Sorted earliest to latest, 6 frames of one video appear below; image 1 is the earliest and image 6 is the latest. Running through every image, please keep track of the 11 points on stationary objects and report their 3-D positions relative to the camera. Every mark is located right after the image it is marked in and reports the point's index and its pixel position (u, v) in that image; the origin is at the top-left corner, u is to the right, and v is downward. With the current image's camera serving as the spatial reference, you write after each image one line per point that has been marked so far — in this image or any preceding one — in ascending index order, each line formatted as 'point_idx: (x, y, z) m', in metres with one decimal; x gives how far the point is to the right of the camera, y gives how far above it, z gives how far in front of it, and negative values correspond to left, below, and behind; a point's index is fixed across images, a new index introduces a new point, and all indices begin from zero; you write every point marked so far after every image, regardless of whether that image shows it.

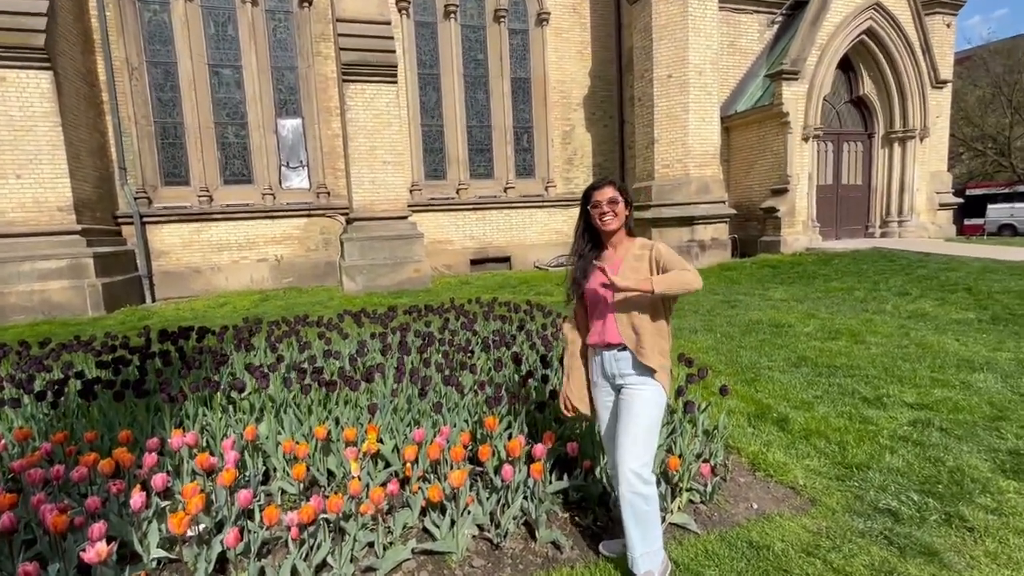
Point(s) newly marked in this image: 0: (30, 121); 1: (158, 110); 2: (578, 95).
0: (-7.8, +2.8, +10.1) m
1: (-7.3, +3.7, +12.5) m
2: (+1.7, +5.0, +15.6) m
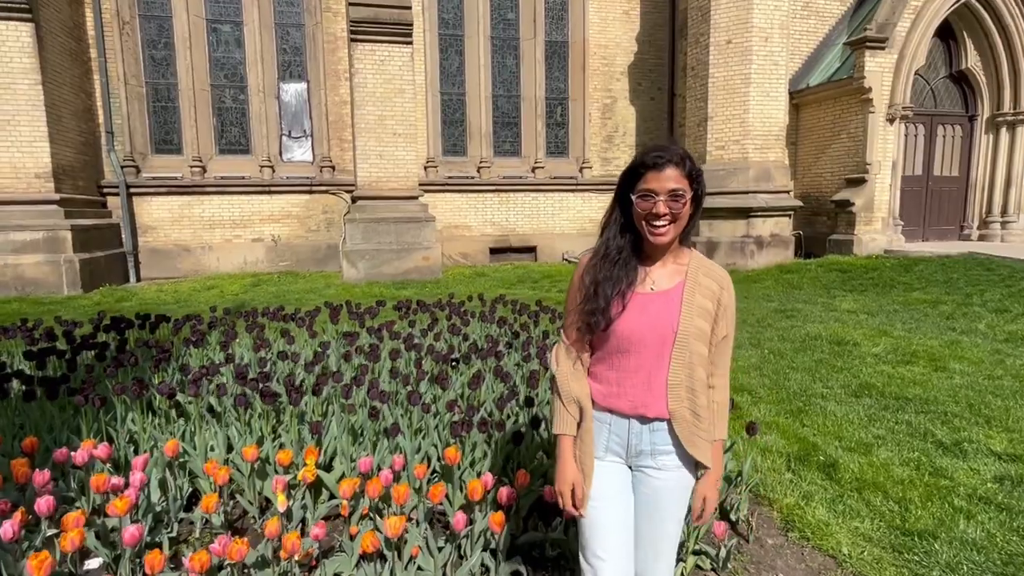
0: (-7.5, +3.2, +9.2) m
1: (-6.8, +4.1, +11.5) m
2: (+2.5, +5.1, +13.7) m
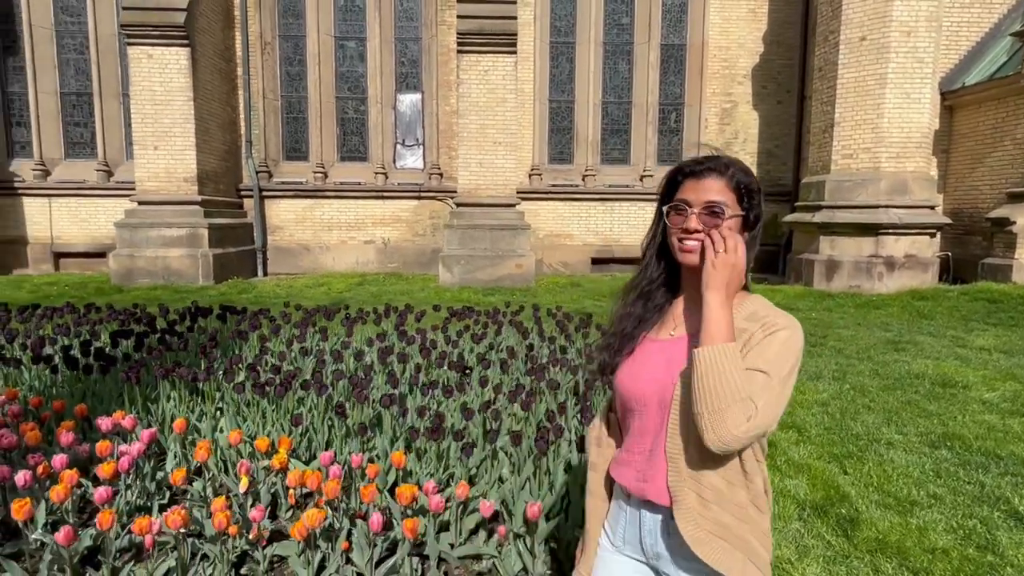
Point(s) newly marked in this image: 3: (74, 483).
0: (-6.0, +3.3, +10.6) m
1: (-4.7, +4.3, +12.7) m
2: (+4.9, +4.7, +12.8) m
3: (-1.8, -0.8, +2.5) m
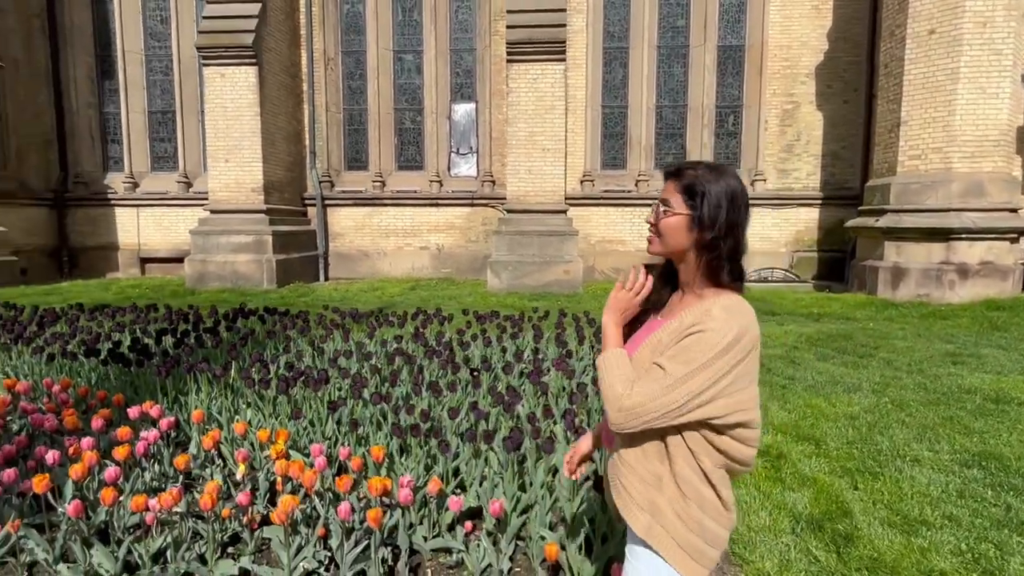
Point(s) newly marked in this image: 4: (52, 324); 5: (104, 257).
0: (-5.1, +3.3, +11.3) m
1: (-3.6, +4.2, +13.3) m
2: (+6.0, +4.6, +12.3) m
3: (-1.9, -0.8, +2.8) m
4: (-4.1, -0.3, +5.4) m
5: (-8.8, +0.7, +13.2) m
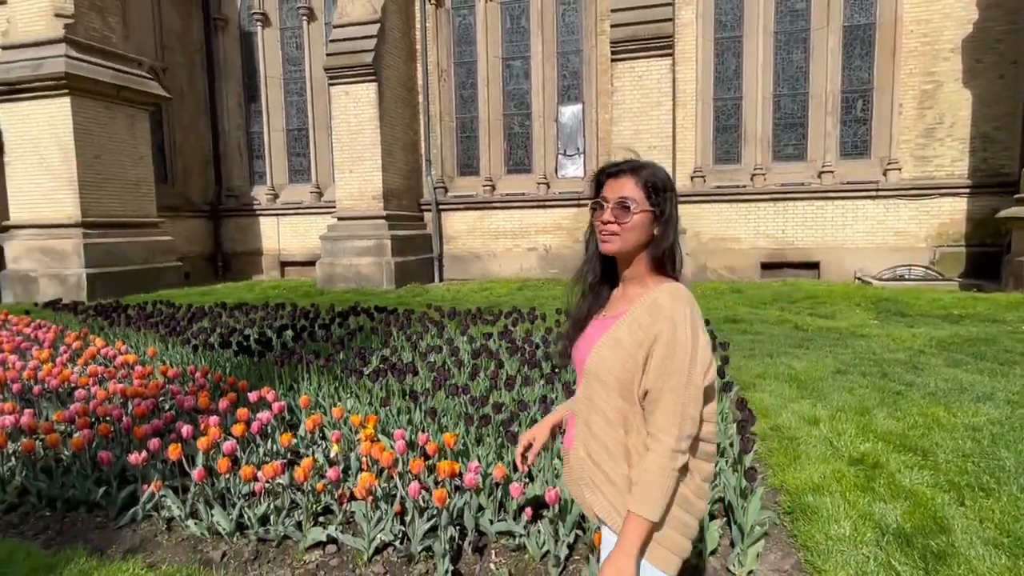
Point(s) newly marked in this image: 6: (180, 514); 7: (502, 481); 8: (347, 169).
0: (-3.0, +3.3, +12.3) m
1: (-1.2, +4.2, +13.9) m
2: (+8.0, +4.6, +11.1) m
3: (-1.6, -0.8, +3.3) m
4: (-3.2, -0.3, +6.2) m
5: (-6.4, +0.6, +14.8) m
6: (-1.6, -1.1, +3.0) m
7: (-0.1, -0.9, +2.8) m
8: (-3.4, +2.4, +12.5) m
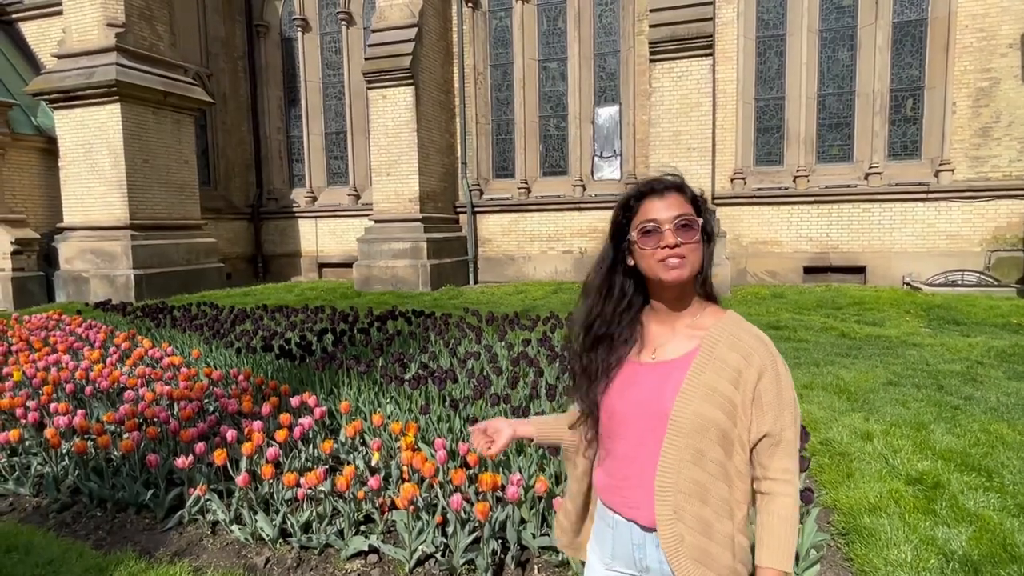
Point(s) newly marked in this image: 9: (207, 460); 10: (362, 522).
0: (-2.3, +3.2, +12.4) m
1: (-0.4, +4.1, +13.9) m
2: (+8.7, +4.5, +10.6) m
3: (-1.4, -0.9, +3.3) m
4: (-2.8, -0.4, +6.3) m
5: (-5.5, +0.6, +15.1) m
6: (-1.4, -1.2, +3.1) m
7: (+0.1, -0.9, +2.7) m
8: (-2.6, +2.4, +12.6) m
9: (-1.7, -1.0, +3.4) m
10: (-0.7, -1.2, +3.0) m
